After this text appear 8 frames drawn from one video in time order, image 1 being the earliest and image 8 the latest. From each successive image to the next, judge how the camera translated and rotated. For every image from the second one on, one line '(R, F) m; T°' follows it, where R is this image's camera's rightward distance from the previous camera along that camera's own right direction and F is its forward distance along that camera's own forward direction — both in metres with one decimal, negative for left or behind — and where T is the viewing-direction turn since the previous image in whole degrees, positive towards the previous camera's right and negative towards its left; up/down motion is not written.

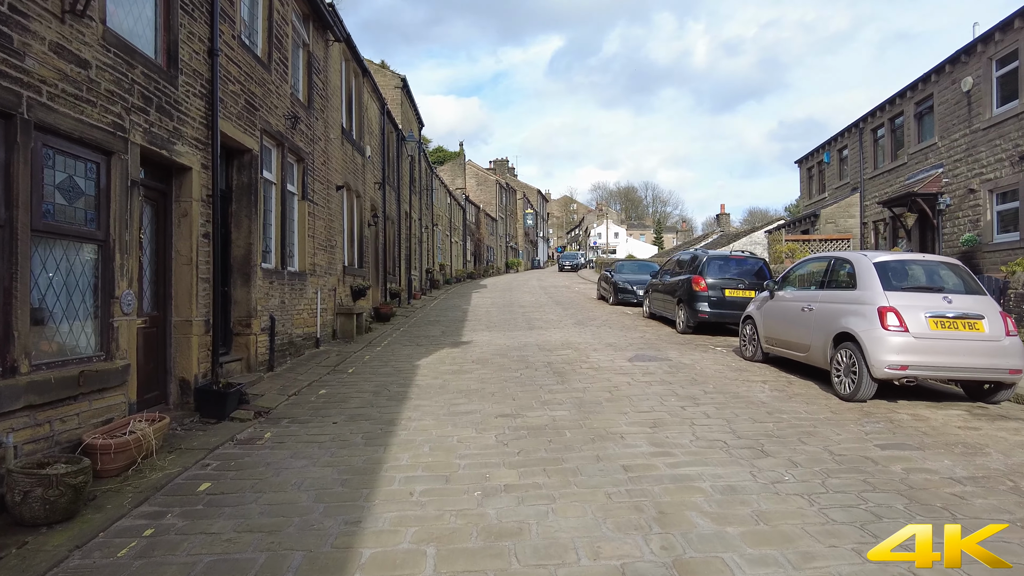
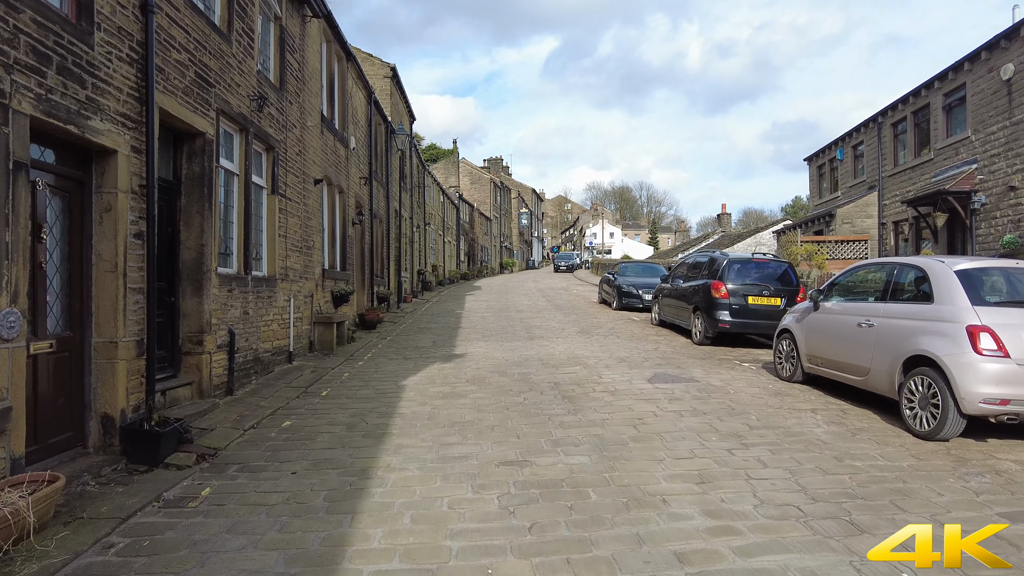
(-0.1, +1.2) m; +1°
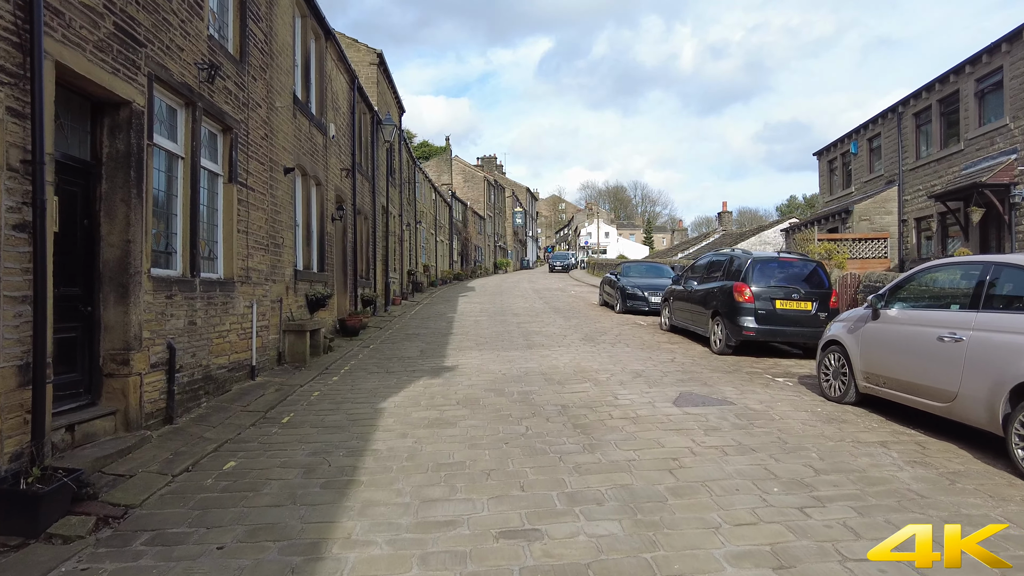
(-0.1, +1.2) m; +1°
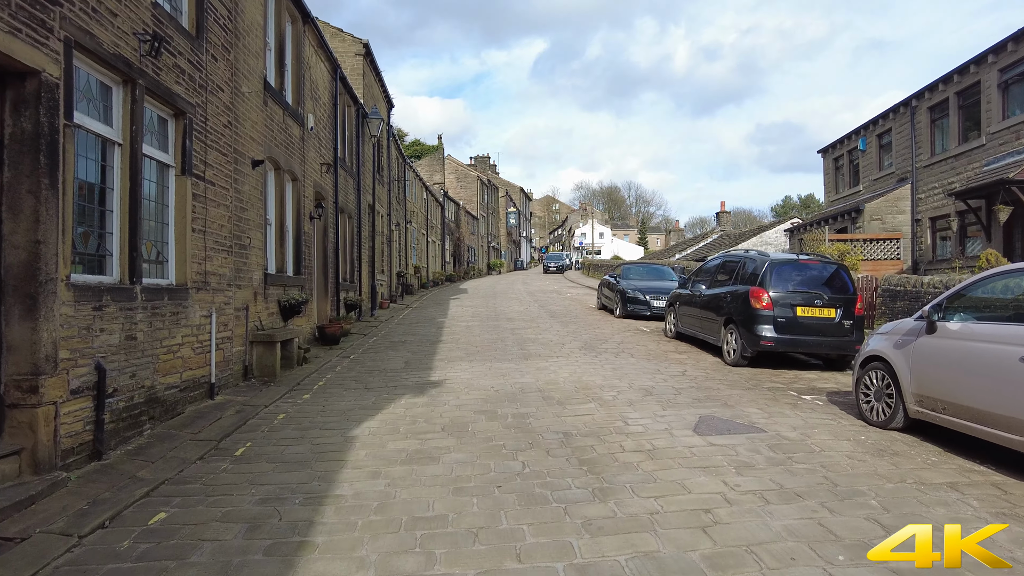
(0.0, +0.9) m; +1°
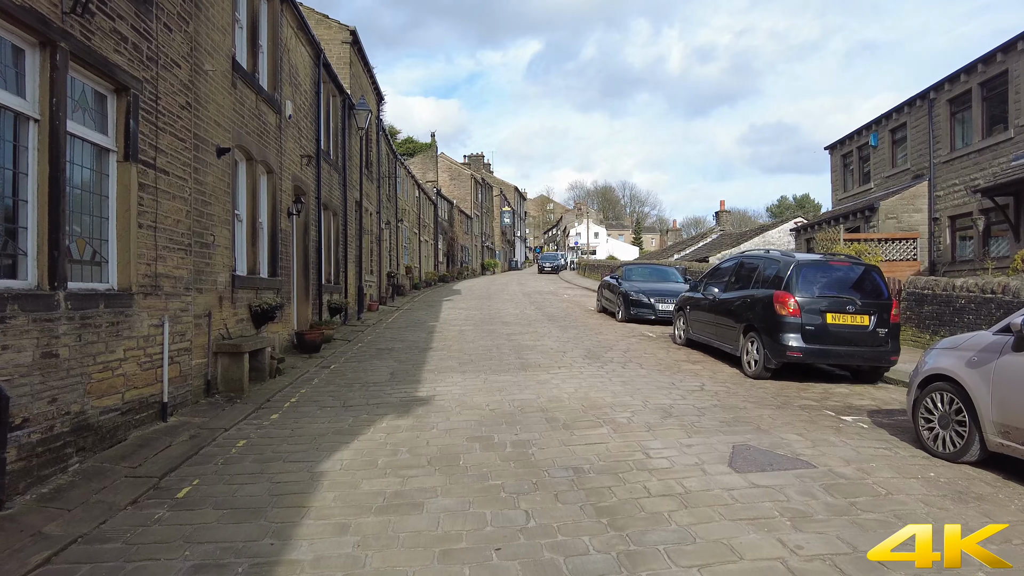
(0.0, +0.9) m; +1°
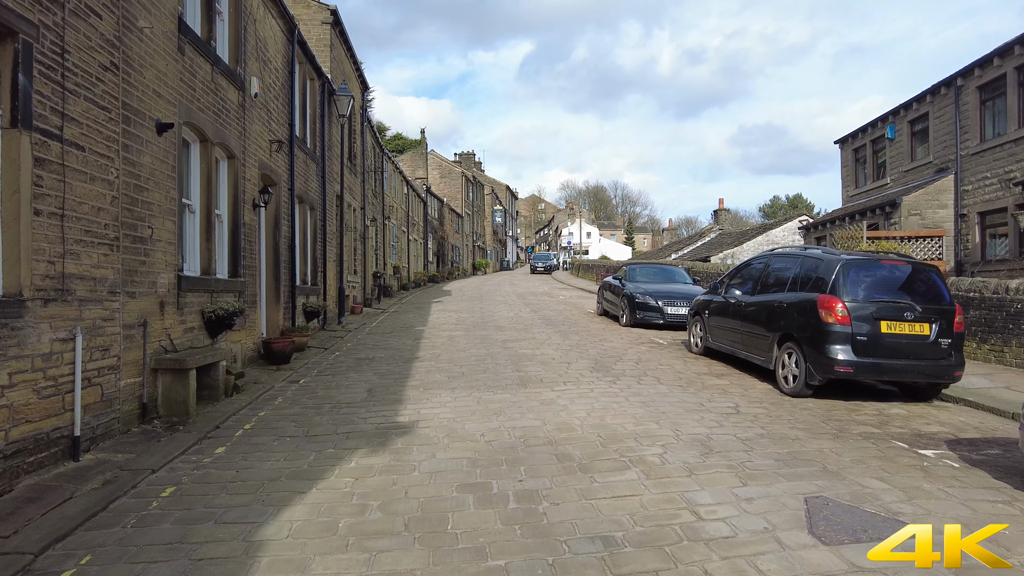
(-0.1, +1.2) m; +1°
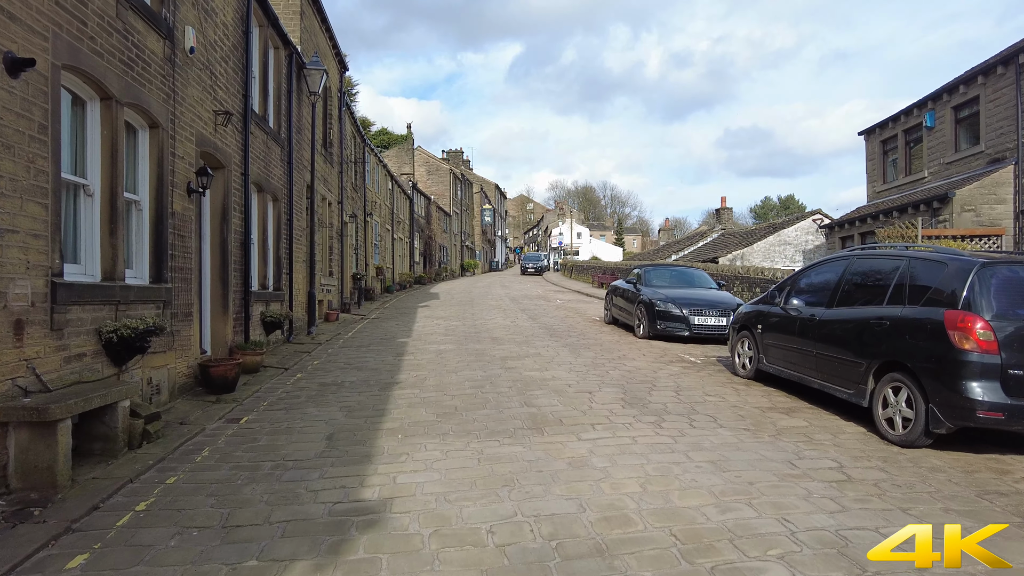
(-0.2, +1.9) m; +1°
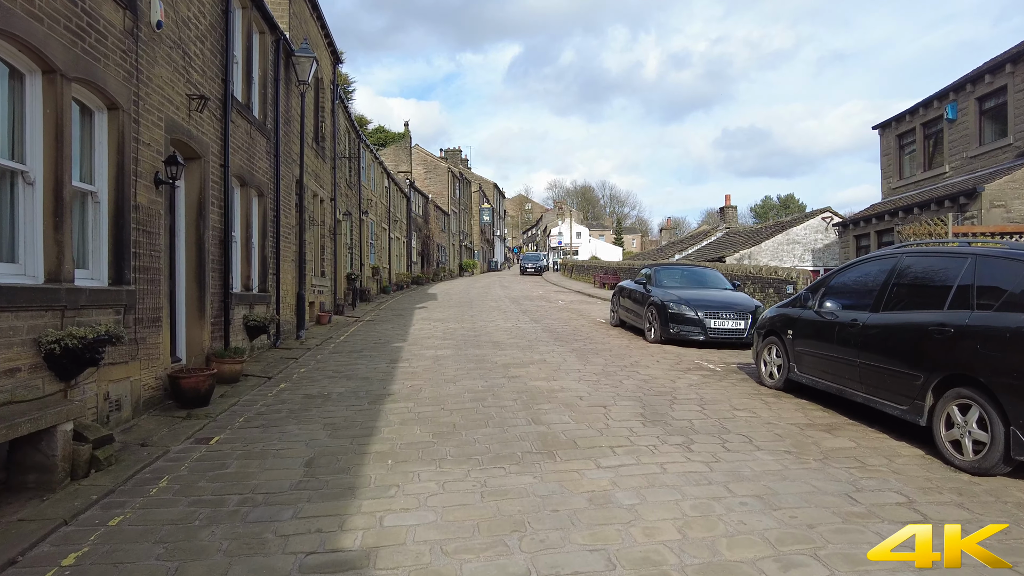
(-0.1, +0.7) m; 0°
